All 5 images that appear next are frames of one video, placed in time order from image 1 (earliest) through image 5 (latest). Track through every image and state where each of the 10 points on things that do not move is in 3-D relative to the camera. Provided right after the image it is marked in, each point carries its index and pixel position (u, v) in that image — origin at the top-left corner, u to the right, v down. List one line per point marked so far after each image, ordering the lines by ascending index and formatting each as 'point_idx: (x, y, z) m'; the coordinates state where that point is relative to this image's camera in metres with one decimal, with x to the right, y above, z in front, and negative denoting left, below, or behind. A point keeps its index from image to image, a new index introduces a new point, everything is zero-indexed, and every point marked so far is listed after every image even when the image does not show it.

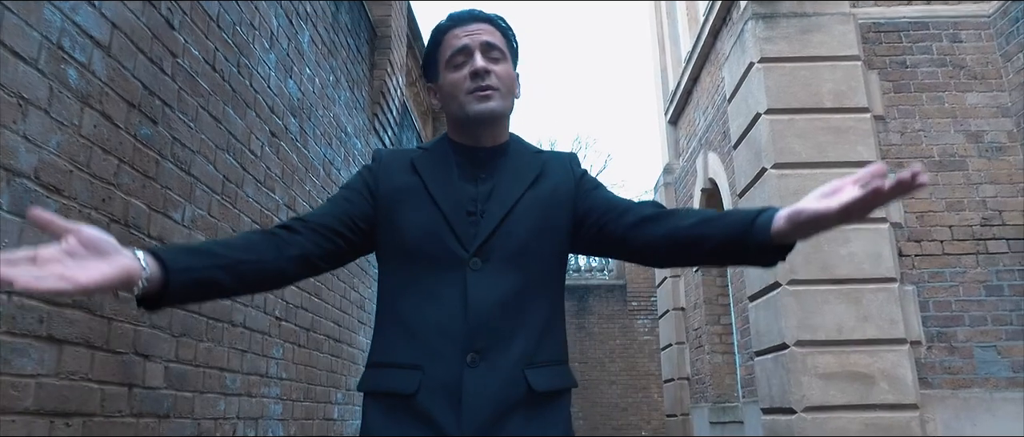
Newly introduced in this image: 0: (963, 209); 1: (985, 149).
0: (+3.5, +0.1, +5.5) m
1: (+3.8, +0.5, +5.6) m
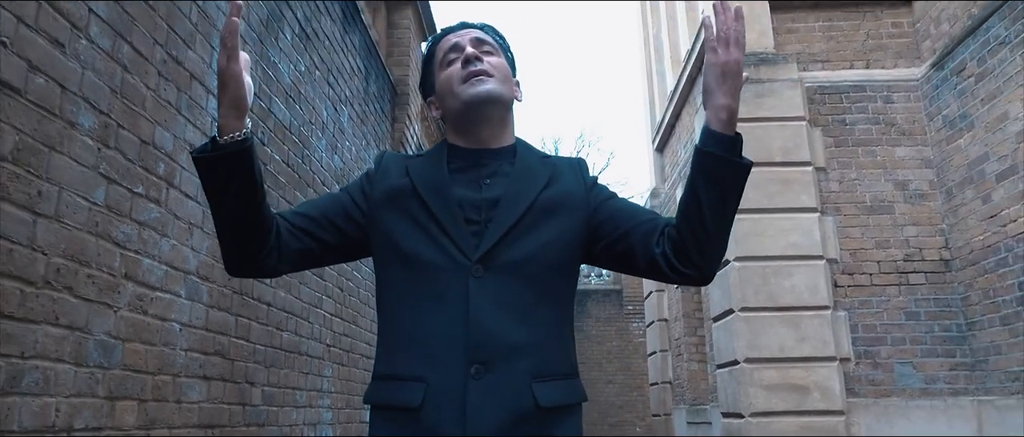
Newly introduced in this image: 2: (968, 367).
0: (+3.5, -0.3, +6.5) m
1: (+3.8, +0.2, +6.6) m
2: (+4.0, -1.3, +6.2) m
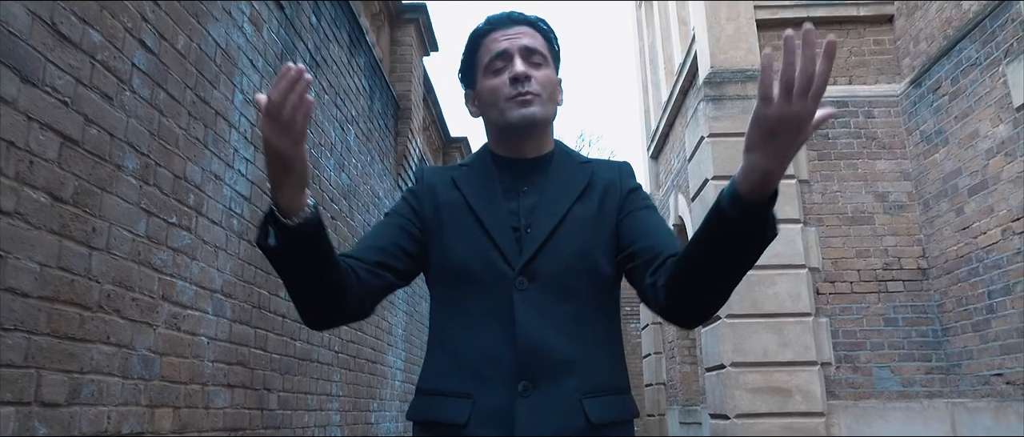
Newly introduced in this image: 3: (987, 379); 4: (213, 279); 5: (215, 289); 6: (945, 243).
0: (+3.5, -0.4, +6.9) m
1: (+3.7, +0.1, +7.0) m
2: (+4.0, -1.4, +6.5) m
3: (+4.0, -1.4, +6.0) m
4: (-1.5, -0.3, +3.4) m
5: (-1.5, -0.3, +3.4) m
6: (+4.0, -0.2, +6.5) m
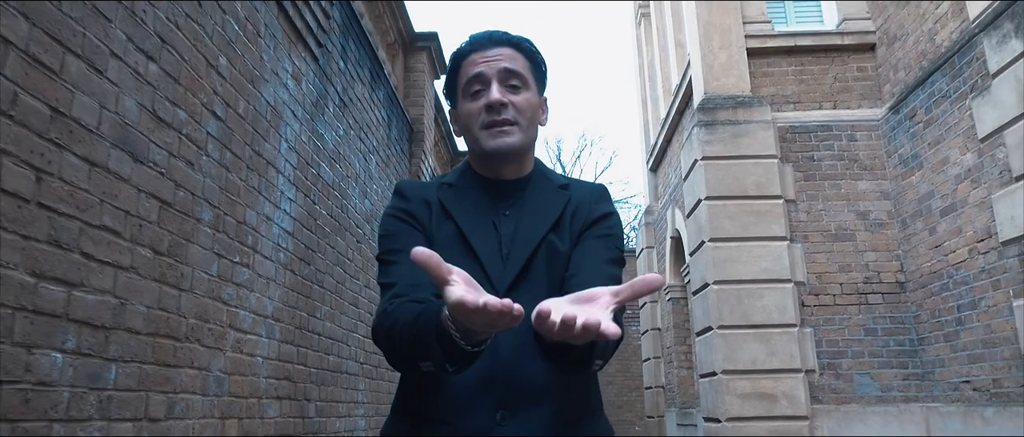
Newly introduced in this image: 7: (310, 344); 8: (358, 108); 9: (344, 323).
0: (+3.6, -0.5, +7.4) m
1: (+3.8, -0.1, +7.5) m
2: (+4.1, -1.6, +7.0) m
3: (+4.1, -1.5, +6.5) m
4: (-1.4, -0.5, +3.9) m
5: (-1.4, -0.5, +4.0) m
6: (+4.1, -0.4, +7.0) m
7: (-1.3, -0.8, +4.6) m
8: (-1.3, +0.9, +6.0) m
9: (-1.3, -0.8, +5.4) m
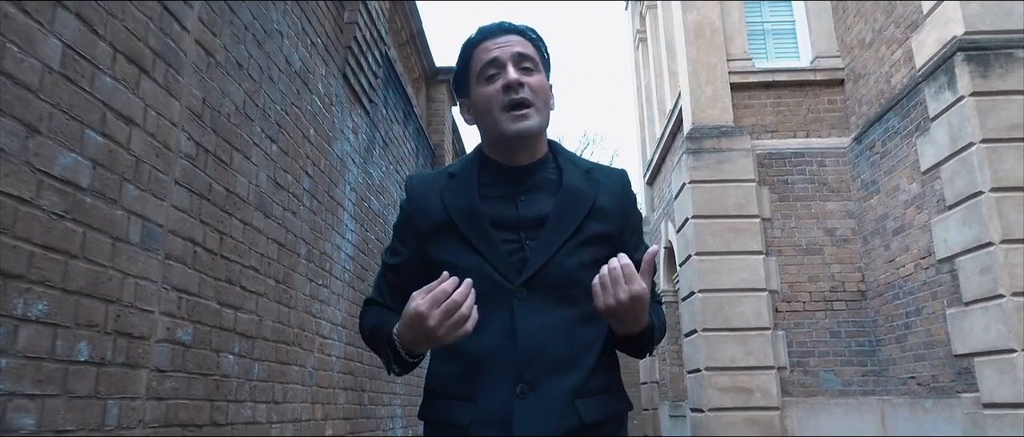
0: (+3.7, -0.7, +8.5) m
1: (+4.0, -0.3, +8.6) m
2: (+4.2, -1.8, +8.1) m
3: (+4.3, -1.8, +7.6) m
4: (-1.3, -0.7, +5.0) m
5: (-1.3, -0.8, +5.1) m
6: (+4.2, -0.6, +8.1) m
7: (-1.2, -1.0, +5.7) m
8: (-1.2, +0.7, +7.1) m
9: (-1.2, -1.0, +6.5) m
